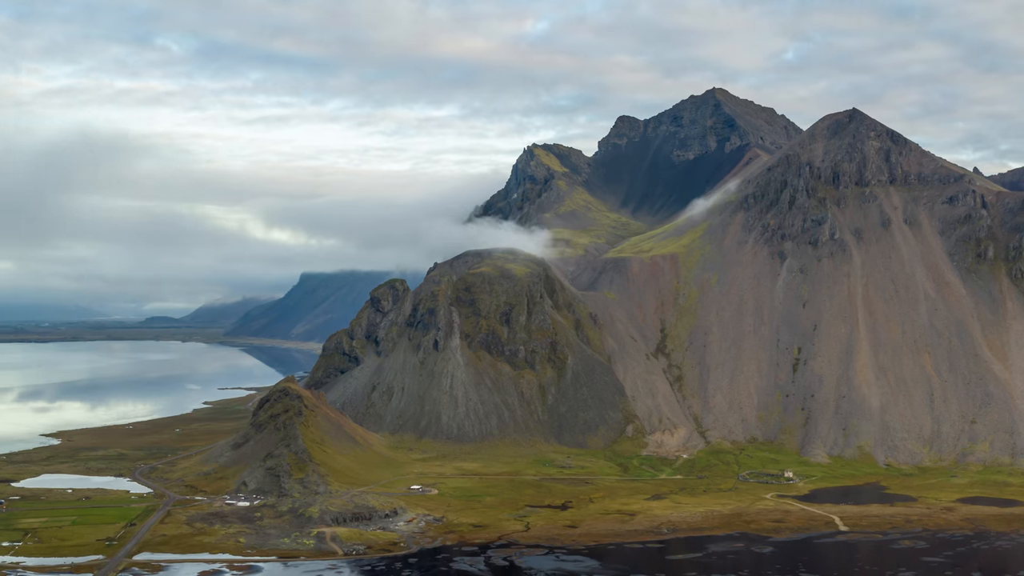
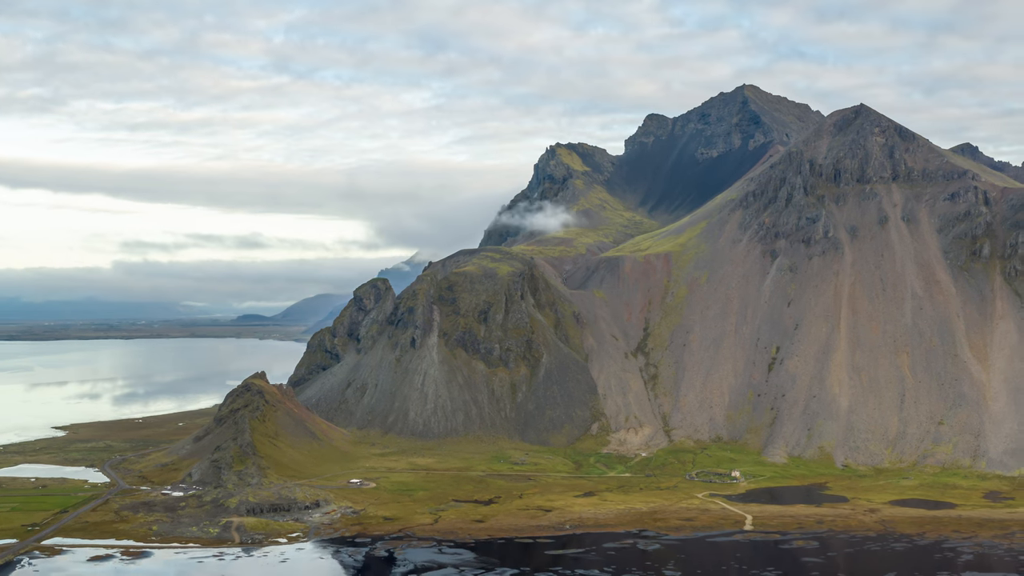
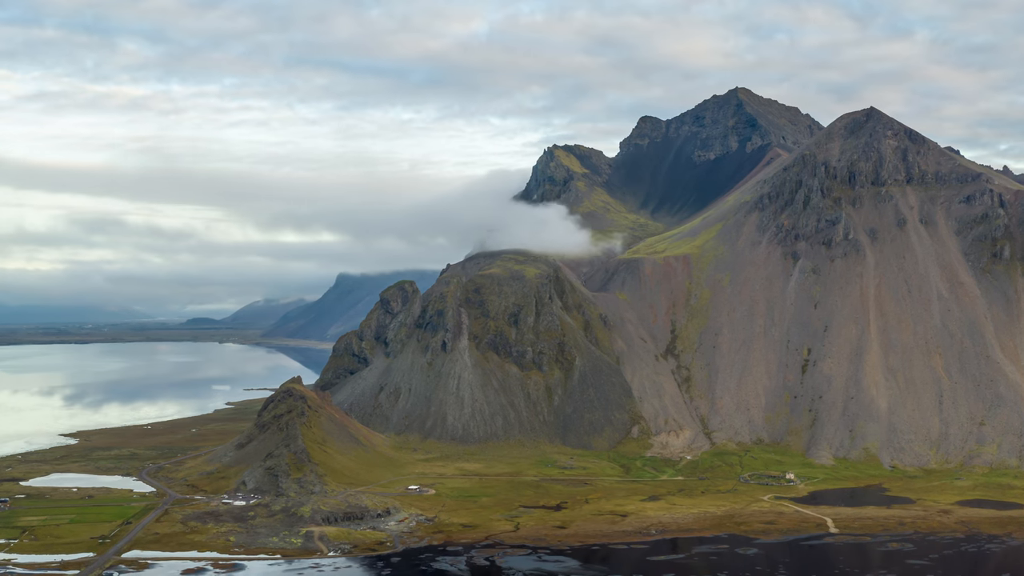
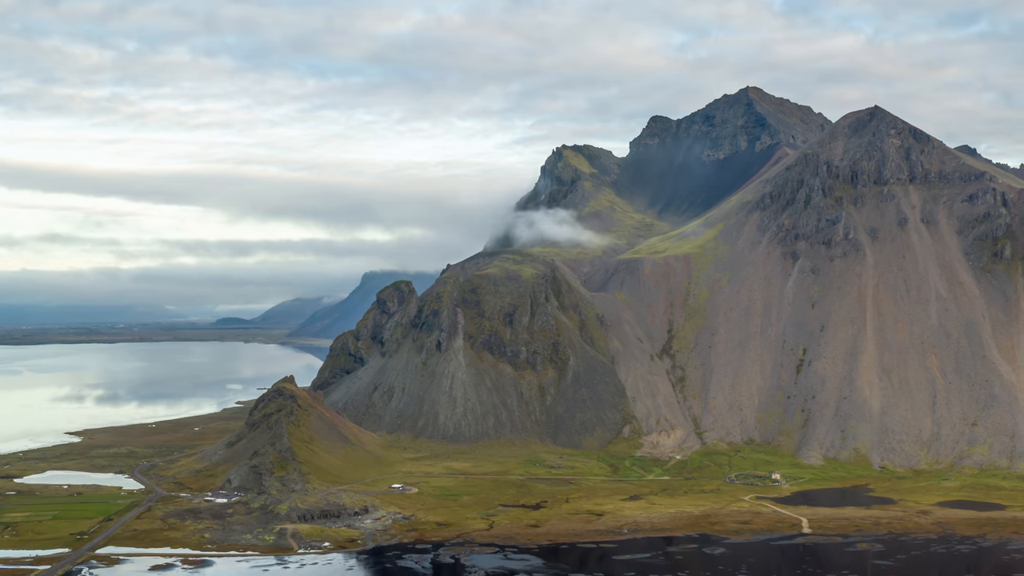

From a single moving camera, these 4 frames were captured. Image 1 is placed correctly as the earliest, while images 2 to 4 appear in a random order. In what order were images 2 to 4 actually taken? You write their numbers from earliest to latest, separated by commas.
3, 4, 2
